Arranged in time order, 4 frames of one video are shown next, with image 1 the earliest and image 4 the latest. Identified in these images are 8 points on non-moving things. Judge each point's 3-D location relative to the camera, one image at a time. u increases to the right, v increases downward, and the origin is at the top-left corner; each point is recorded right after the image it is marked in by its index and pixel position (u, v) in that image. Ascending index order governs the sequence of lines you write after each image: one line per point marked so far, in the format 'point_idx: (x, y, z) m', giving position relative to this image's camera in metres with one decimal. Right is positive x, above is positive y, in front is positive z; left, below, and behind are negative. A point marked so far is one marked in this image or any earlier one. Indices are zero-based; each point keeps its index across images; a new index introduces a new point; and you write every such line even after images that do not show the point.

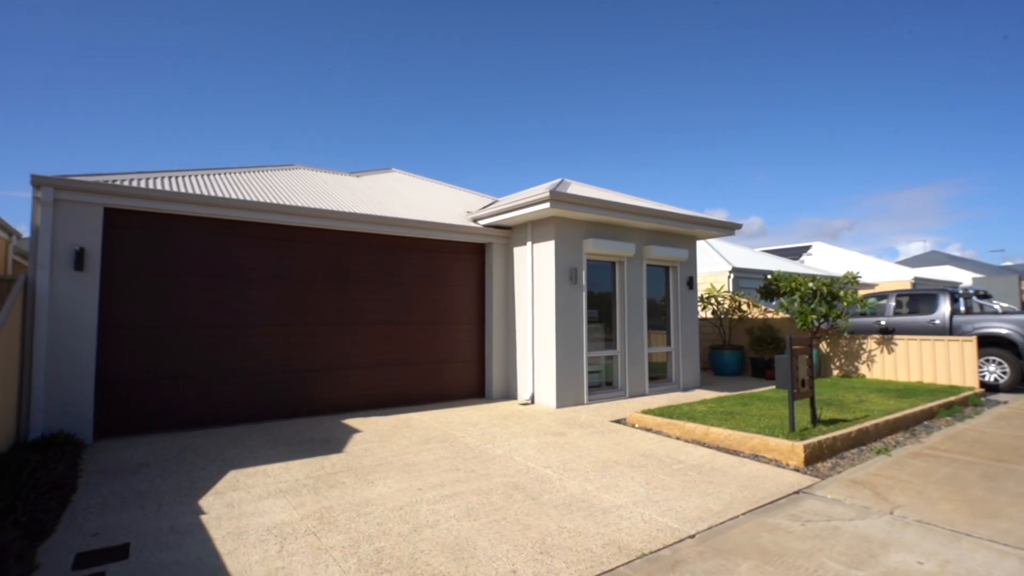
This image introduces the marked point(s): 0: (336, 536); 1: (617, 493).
0: (-1.3, -1.8, +4.0) m
1: (+0.9, -1.8, +4.9) m
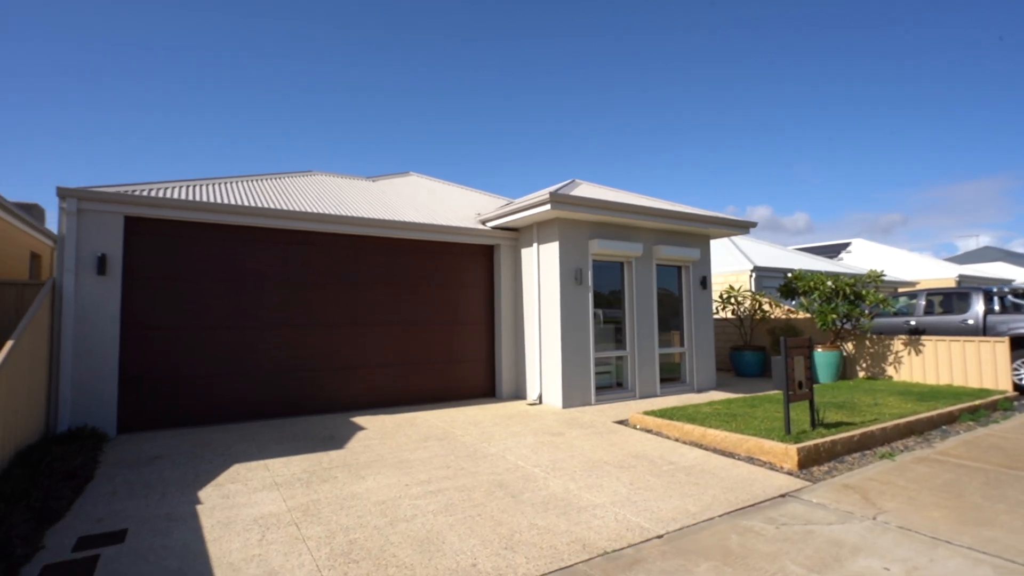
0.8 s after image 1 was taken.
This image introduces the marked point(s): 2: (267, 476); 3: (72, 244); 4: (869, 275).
0: (-1.5, -1.8, +4.2) m
1: (+0.8, -1.9, +5.0) m
2: (-2.4, -1.8, +5.4) m
3: (-5.3, +0.5, +6.7) m
4: (+7.1, +0.3, +11.0) m
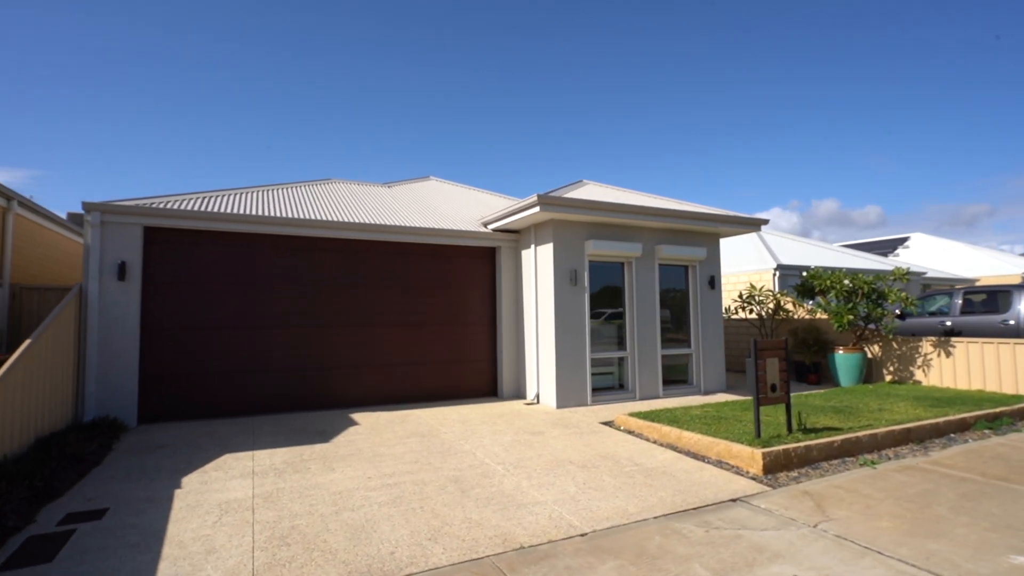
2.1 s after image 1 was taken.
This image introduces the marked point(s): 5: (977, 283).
0: (-2.0, -1.9, +4.6) m
1: (+0.3, -1.9, +5.1) m
2: (-2.8, -1.9, +5.9) m
3: (-5.6, +0.5, +7.5) m
4: (+7.2, +0.3, +10.4) m
5: (+14.4, +0.2, +17.2) m
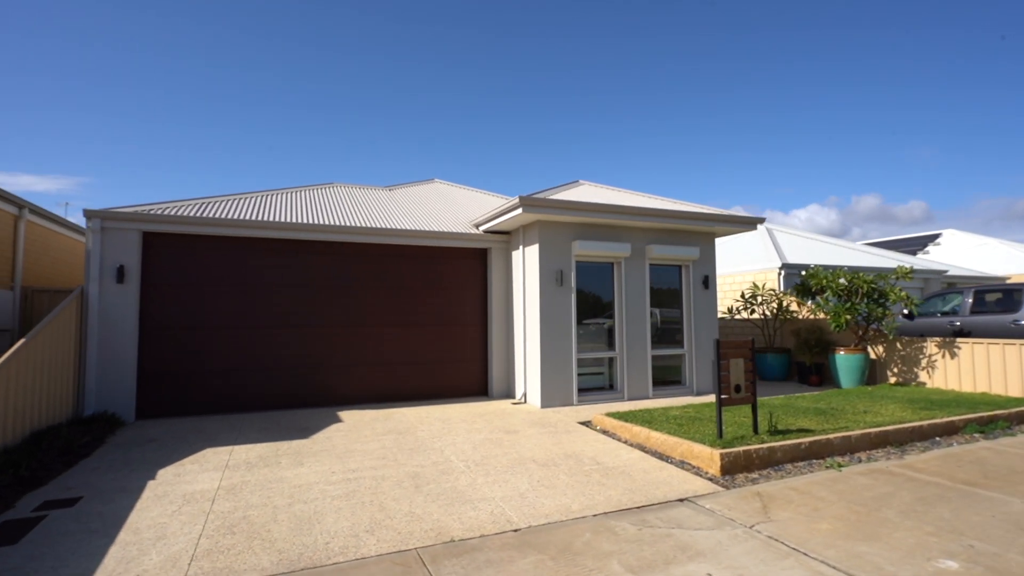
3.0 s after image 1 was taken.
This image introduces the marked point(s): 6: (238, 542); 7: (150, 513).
0: (-2.5, -1.9, +4.9) m
1: (-0.1, -1.9, +5.2) m
2: (-3.2, -1.9, +6.1) m
3: (-5.9, +0.4, +7.9) m
4: (+7.0, +0.3, +10.1) m
5: (+14.7, +0.2, +16.4) m
6: (-2.0, -1.9, +4.1) m
7: (-3.0, -1.9, +4.6) m
